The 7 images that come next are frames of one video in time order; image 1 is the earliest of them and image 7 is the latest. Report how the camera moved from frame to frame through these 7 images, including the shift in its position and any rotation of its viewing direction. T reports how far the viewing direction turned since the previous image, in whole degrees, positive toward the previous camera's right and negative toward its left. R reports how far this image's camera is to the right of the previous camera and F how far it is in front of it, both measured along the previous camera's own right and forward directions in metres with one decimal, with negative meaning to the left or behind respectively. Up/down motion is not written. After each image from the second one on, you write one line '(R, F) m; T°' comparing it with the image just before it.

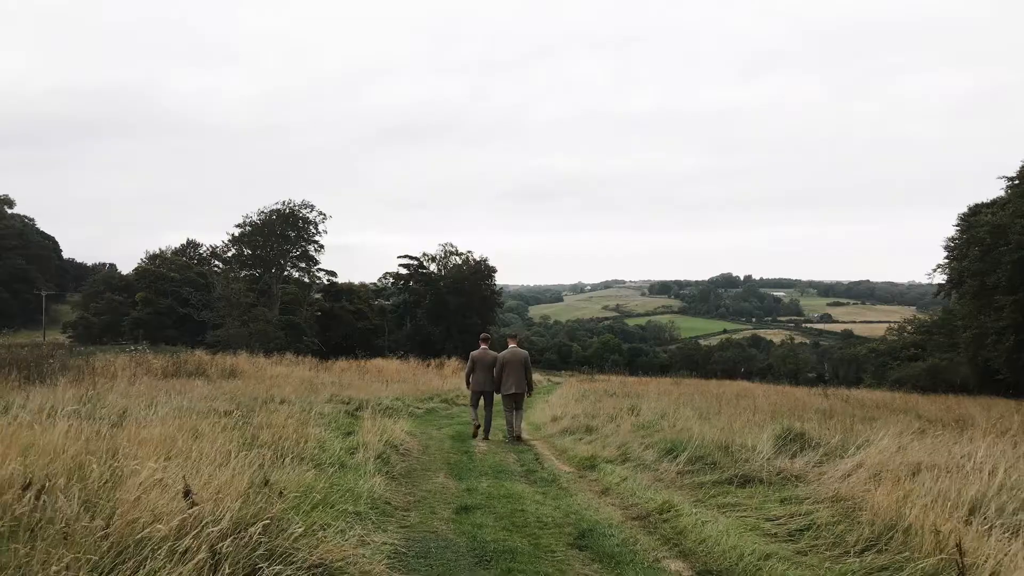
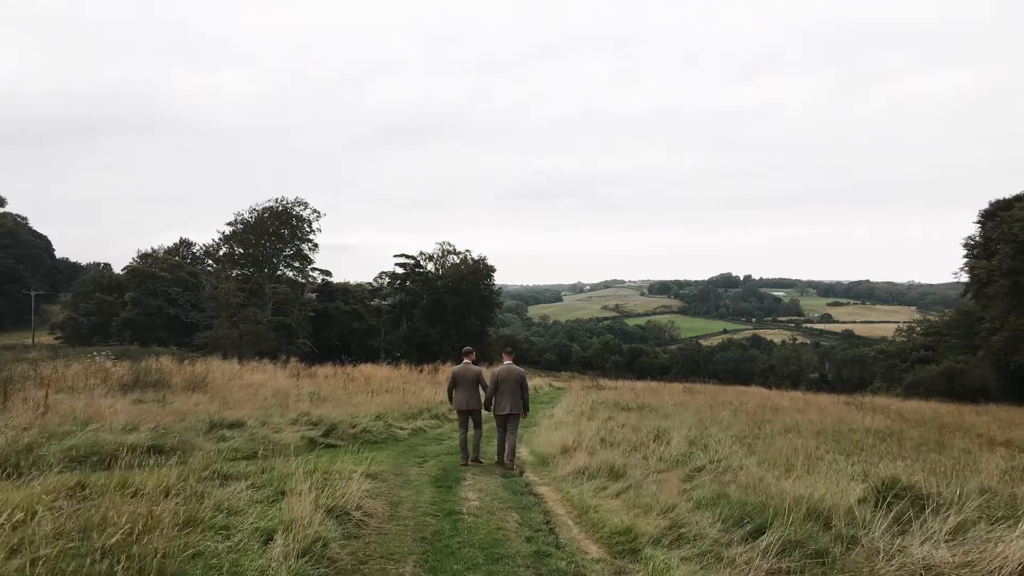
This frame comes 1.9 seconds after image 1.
(0.0, +1.8) m; 0°
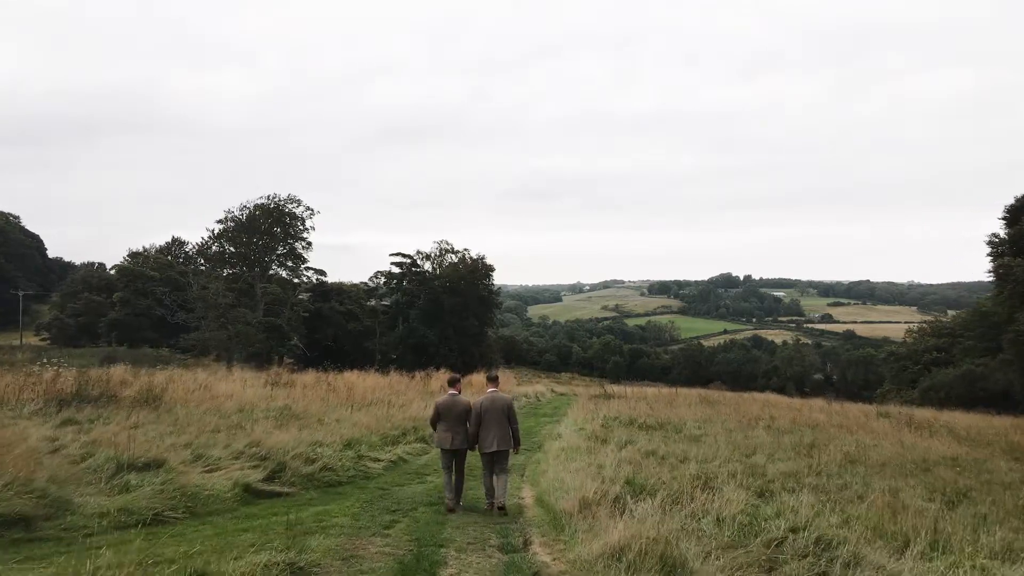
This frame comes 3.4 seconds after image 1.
(0.0, +2.0) m; 0°
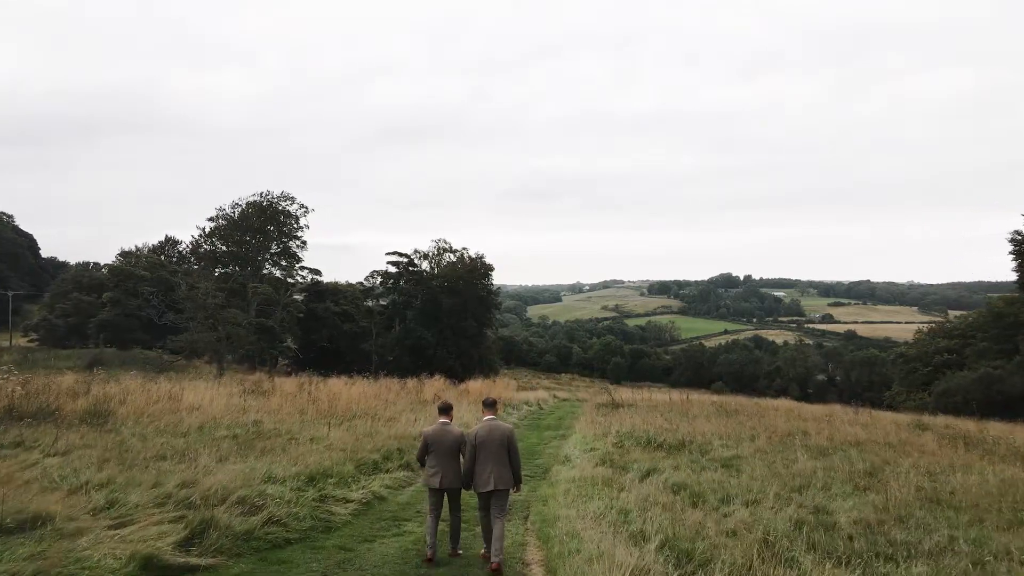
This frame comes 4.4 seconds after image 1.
(0.0, +1.7) m; 0°
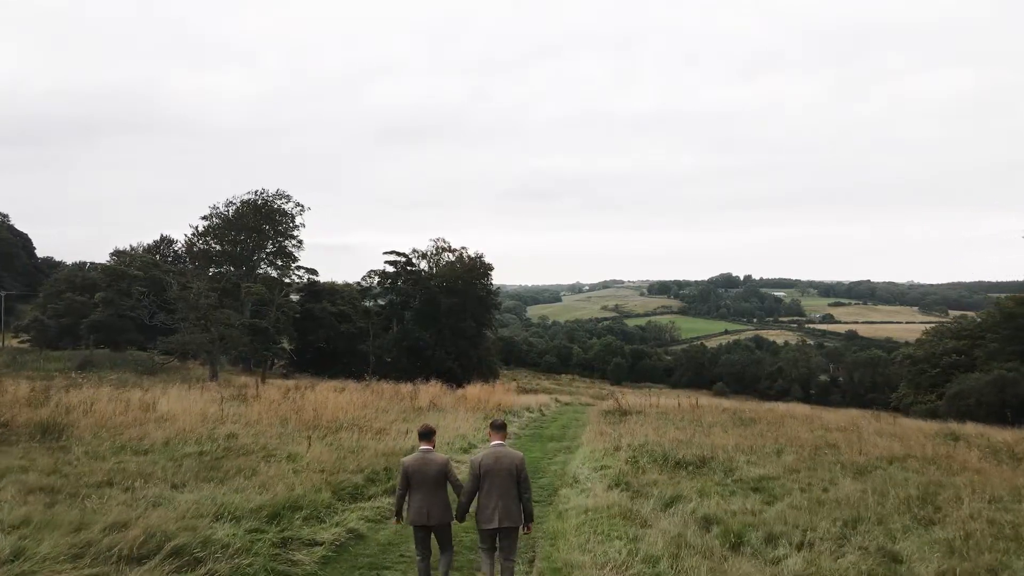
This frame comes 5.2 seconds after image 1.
(0.0, +1.2) m; 0°
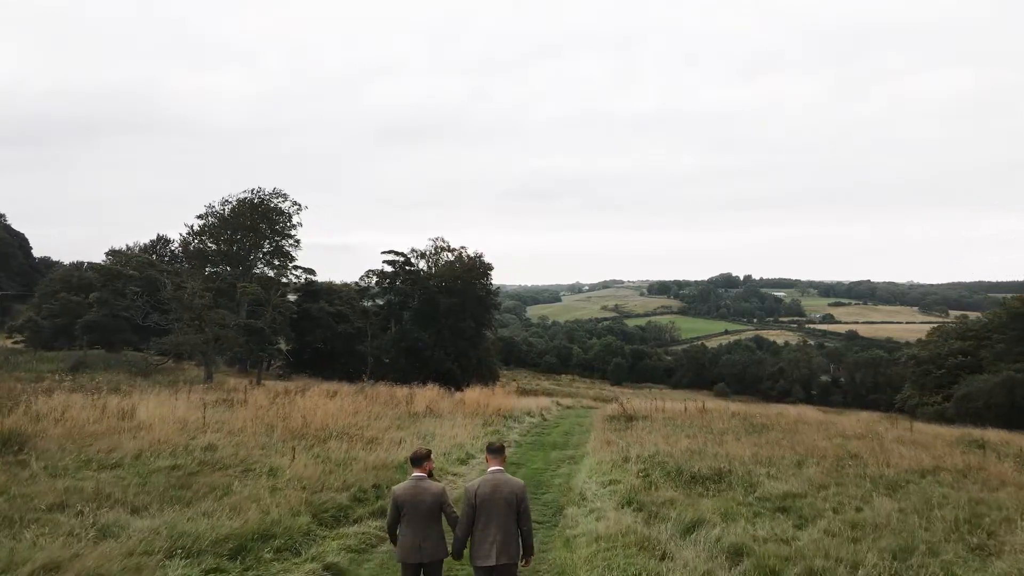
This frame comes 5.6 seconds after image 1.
(0.0, +0.8) m; 0°
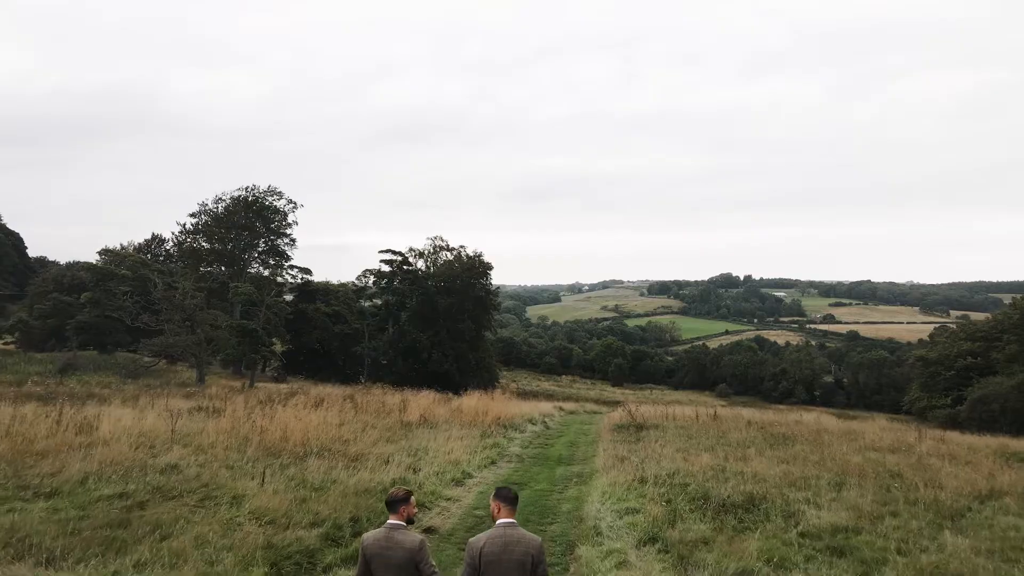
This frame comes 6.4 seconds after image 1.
(0.0, +1.2) m; 0°
